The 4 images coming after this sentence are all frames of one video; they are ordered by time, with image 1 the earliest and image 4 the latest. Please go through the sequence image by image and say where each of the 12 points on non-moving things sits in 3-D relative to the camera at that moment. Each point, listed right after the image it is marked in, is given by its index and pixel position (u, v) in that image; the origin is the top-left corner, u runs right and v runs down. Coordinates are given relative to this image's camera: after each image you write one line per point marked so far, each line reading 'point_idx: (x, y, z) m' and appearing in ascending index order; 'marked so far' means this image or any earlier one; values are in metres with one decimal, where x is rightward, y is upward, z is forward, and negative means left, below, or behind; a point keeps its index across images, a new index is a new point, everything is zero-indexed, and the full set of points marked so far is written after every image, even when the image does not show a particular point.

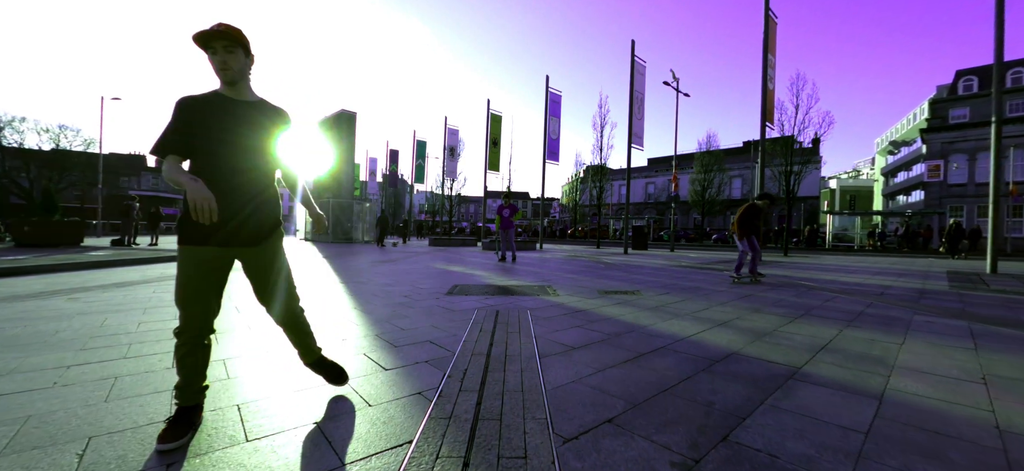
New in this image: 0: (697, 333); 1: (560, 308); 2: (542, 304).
0: (+1.7, -0.9, +3.4) m
1: (+0.6, -0.9, +4.4) m
2: (+0.4, -0.9, +4.7) m
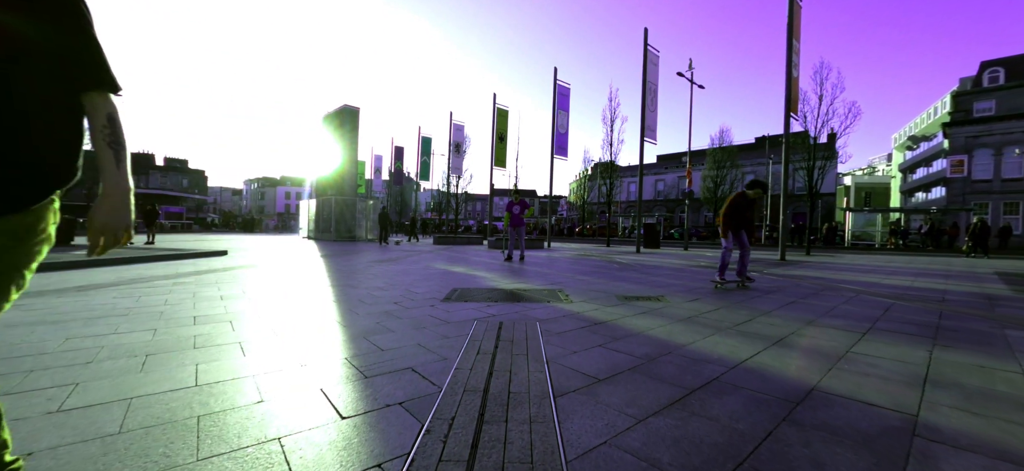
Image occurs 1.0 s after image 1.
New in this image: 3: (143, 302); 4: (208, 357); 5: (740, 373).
0: (+1.8, -0.9, +2.7) m
1: (+0.6, -0.9, +3.7) m
2: (+0.5, -0.9, +4.0) m
3: (-4.2, -0.8, +4.2) m
4: (-2.1, -0.8, +2.5) m
5: (+1.5, -0.9, +2.4) m
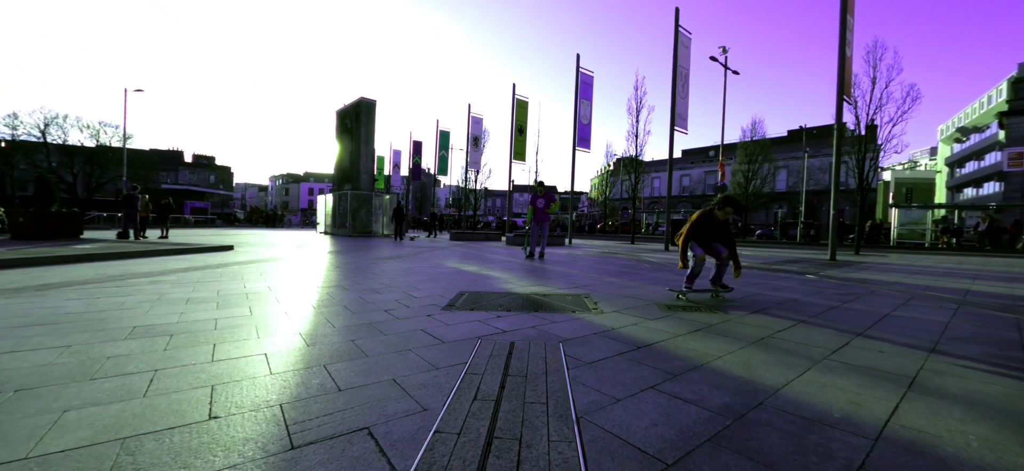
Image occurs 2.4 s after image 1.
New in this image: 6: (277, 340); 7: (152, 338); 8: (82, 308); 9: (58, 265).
0: (+1.8, -0.9, +1.8) m
1: (+0.8, -0.8, +2.8) m
2: (+0.6, -0.8, +3.1) m
3: (-4.0, -0.7, +3.5) m
4: (-2.1, -0.8, +1.8) m
5: (+1.5, -0.9, +1.4) m
6: (-1.7, -0.8, +2.7) m
7: (-2.6, -0.8, +2.7) m
8: (-4.0, -0.7, +3.4) m
9: (-7.2, -0.5, +5.8) m
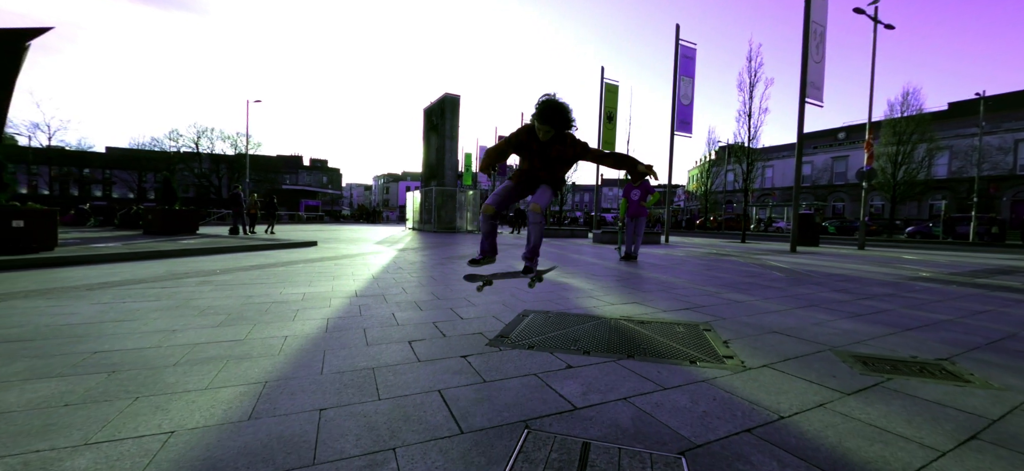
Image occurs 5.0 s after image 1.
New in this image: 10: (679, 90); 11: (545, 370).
0: (+1.9, -0.9, +0.1) m
1: (+1.1, -0.8, +1.4) m
2: (+1.0, -0.8, +1.7) m
3: (-3.5, -0.7, +3.1) m
4: (-1.9, -0.8, +1.0) m
5: (+1.5, -0.9, -0.2) m
6: (-1.4, -0.8, +1.8) m
7: (-2.3, -0.8, +2.0) m
8: (-3.5, -0.7, +3.0) m
9: (-6.0, -0.4, +6.1) m
10: (+7.5, +6.6, +16.4) m
11: (+0.2, -0.8, +2.2) m
